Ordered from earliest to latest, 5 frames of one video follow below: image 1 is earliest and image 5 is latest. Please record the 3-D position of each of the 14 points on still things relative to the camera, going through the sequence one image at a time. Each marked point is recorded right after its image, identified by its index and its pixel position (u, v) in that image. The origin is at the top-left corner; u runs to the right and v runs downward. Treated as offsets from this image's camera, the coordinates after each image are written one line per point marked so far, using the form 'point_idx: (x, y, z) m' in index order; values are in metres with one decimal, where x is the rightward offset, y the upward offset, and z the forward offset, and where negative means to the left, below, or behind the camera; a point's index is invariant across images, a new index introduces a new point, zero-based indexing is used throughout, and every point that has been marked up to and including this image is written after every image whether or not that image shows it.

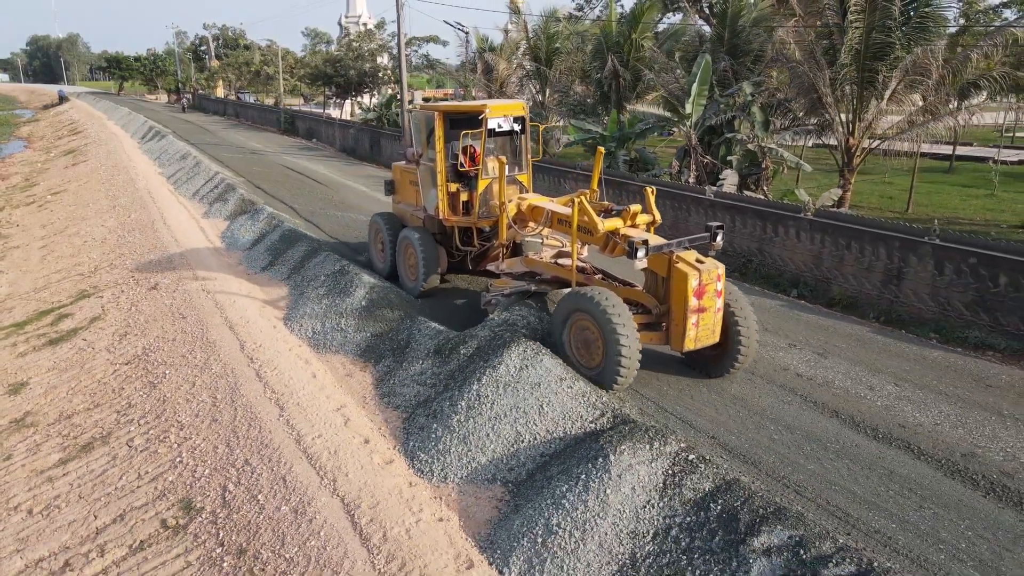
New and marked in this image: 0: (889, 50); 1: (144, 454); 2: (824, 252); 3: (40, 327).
0: (+6.1, +3.8, +12.7) m
1: (-3.2, -1.4, +6.8) m
2: (+4.3, +0.5, +10.9) m
3: (-6.7, -0.6, +11.3) m
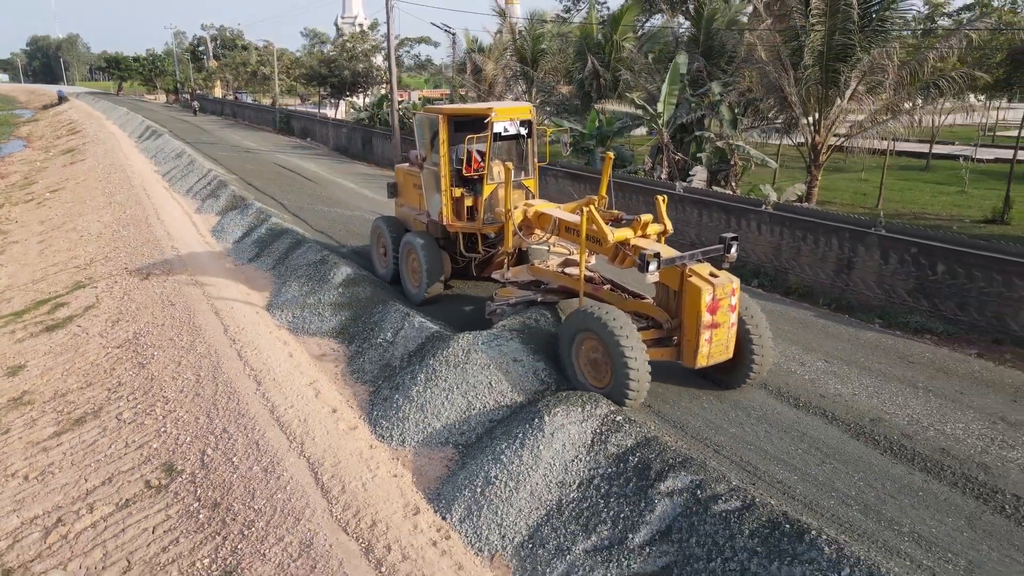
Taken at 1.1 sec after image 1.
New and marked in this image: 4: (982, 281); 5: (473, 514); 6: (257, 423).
0: (+5.7, +4.0, +13.3) m
1: (-3.5, -1.3, +7.4) m
2: (+3.9, +0.6, +11.5) m
3: (-7.1, -0.4, +11.9) m
4: (+5.3, +0.1, +9.0) m
5: (-0.3, -1.5, +5.1) m
6: (-2.2, -1.1, +6.7) m
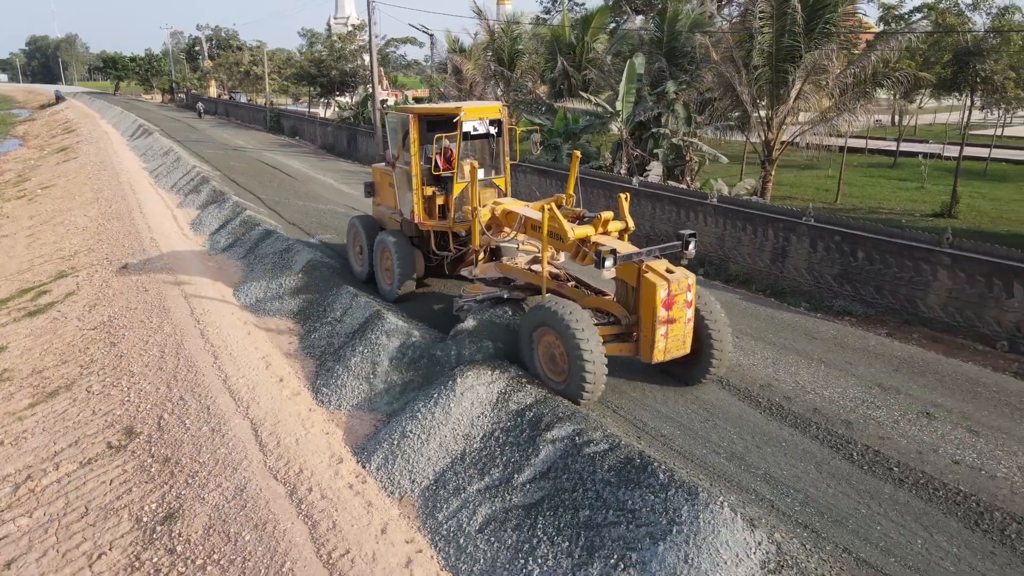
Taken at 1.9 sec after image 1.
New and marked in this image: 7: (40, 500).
0: (+5.0, +4.1, +13.9) m
1: (-4.2, -1.1, +8.1) m
2: (+3.3, +0.8, +12.2) m
3: (-7.8, -0.2, +12.5) m
4: (+4.7, +0.2, +9.6) m
5: (-0.9, -1.3, +5.8) m
6: (-2.8, -1.0, +7.3) m
7: (-3.9, -1.8, +6.6) m
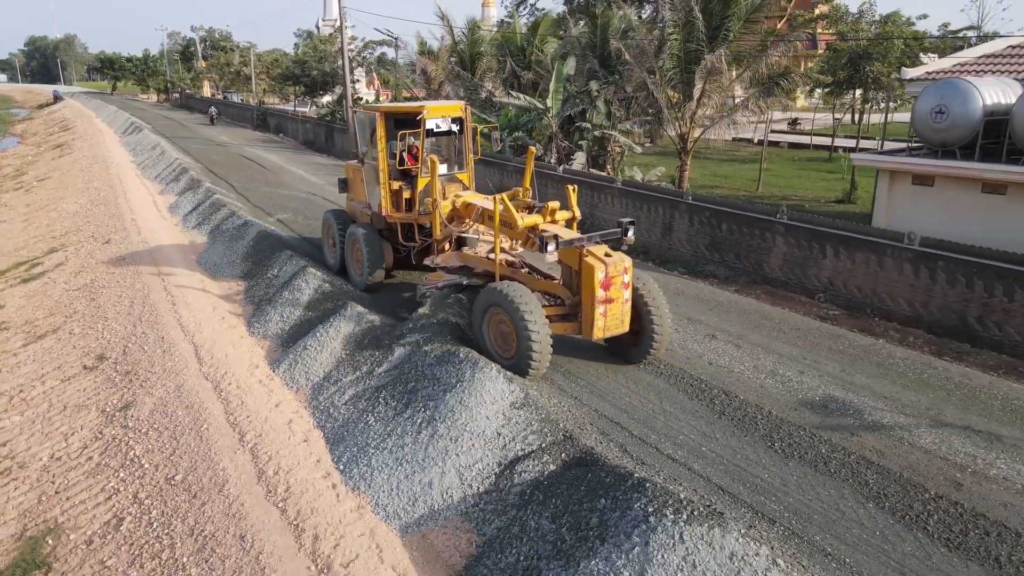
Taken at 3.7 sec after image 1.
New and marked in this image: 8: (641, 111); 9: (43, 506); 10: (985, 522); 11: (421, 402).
0: (+3.8, +4.6, +15.8) m
1: (-5.4, -0.6, +9.9) m
2: (+2.1, +1.3, +14.1) m
3: (-9.0, +0.3, +14.4) m
4: (+3.5, +0.7, +11.5) m
5: (-2.1, -0.8, +7.7) m
6: (-4.0, -0.5, +9.2) m
7: (-5.2, -1.2, +8.5) m
8: (+2.8, +3.9, +17.4) m
9: (-3.8, -1.7, +6.4) m
10: (+2.8, -1.4, +4.8) m
11: (-0.7, -0.9, +6.1) m
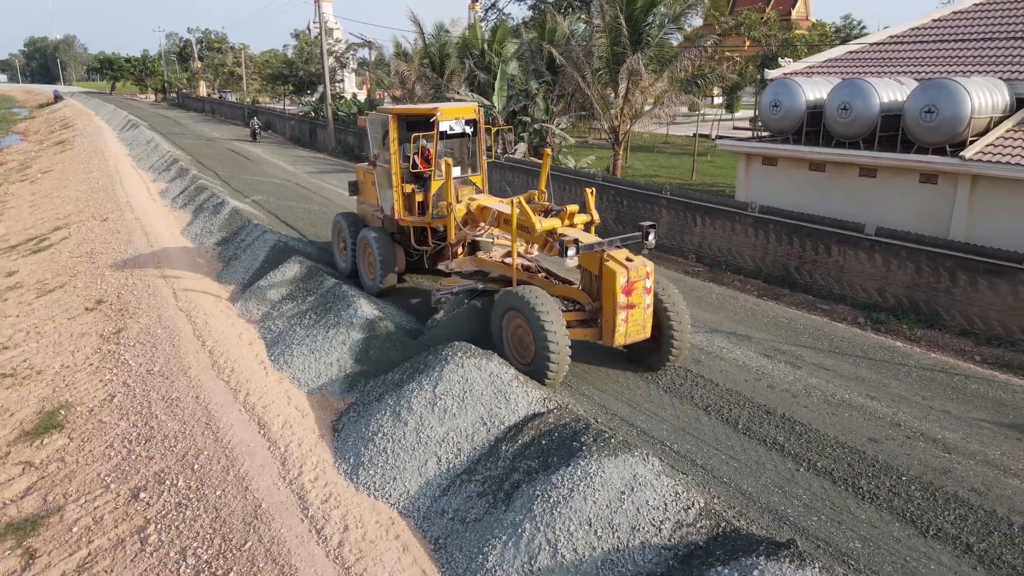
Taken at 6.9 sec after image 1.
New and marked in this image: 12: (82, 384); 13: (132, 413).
0: (+2.6, +5.2, +18.1) m
1: (-6.6, 0.0, +12.2) m
2: (+0.9, +1.9, +16.3) m
3: (-10.2, +0.9, +16.6) m
4: (+2.3, +1.3, +13.8) m
5: (-3.3, -0.2, +9.9) m
6: (-5.2, +0.1, +11.5) m
7: (-6.3, -0.6, +10.7) m
8: (+1.7, +4.5, +19.6) m
9: (-4.9, -1.1, +8.6) m
10: (+1.7, -0.8, +7.0) m
11: (-1.9, -0.3, +8.3) m
12: (-4.7, -1.0, +8.6) m
13: (-3.6, -1.2, +7.5) m
